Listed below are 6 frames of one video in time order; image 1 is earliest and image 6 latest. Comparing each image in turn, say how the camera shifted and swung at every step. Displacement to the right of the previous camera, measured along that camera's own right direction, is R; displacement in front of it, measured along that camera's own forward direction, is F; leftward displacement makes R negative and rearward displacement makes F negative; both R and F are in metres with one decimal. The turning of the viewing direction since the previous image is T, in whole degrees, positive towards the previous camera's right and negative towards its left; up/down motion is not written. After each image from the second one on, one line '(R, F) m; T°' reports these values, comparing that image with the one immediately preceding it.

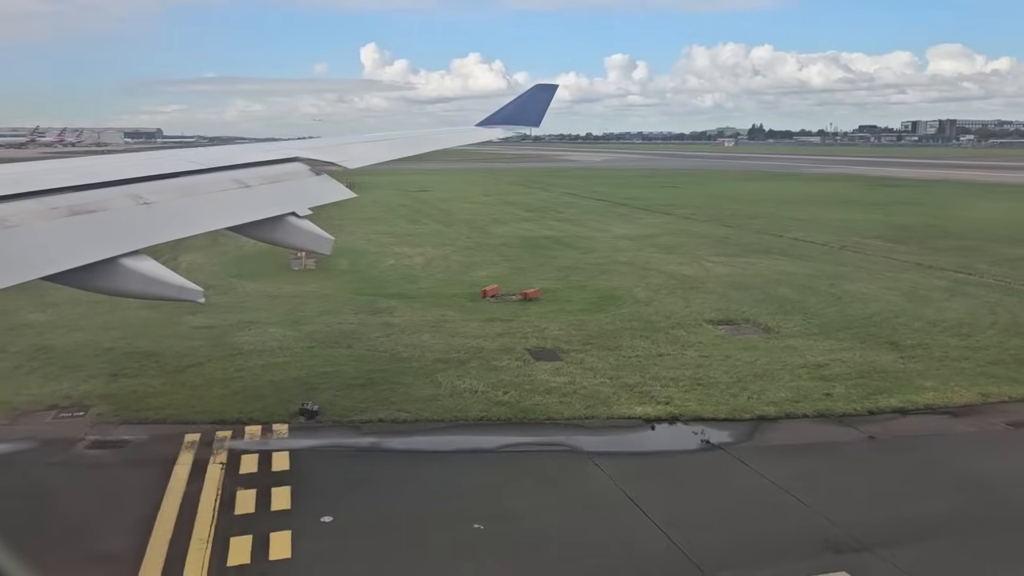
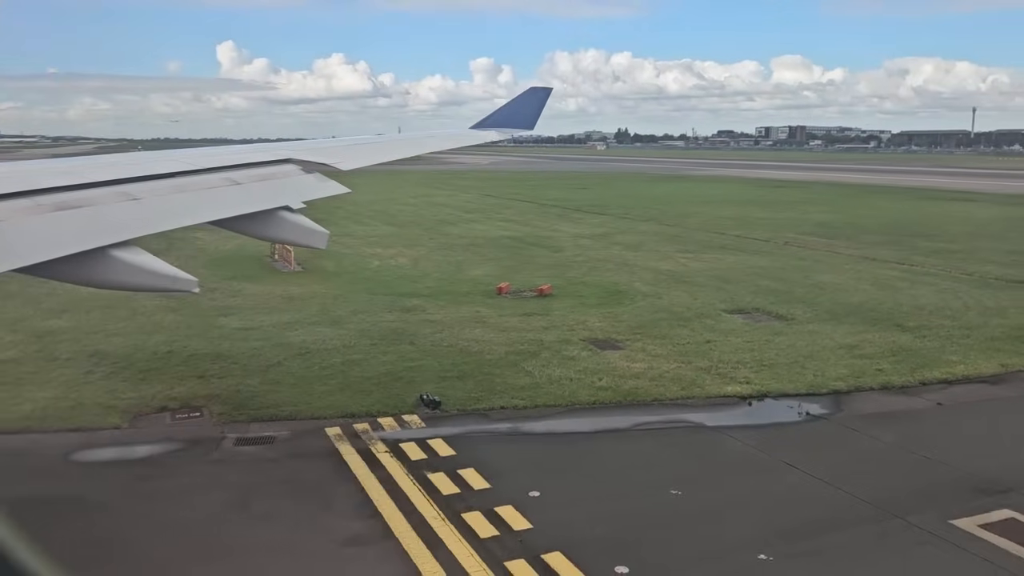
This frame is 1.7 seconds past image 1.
(-3.5, -0.5) m; +9°
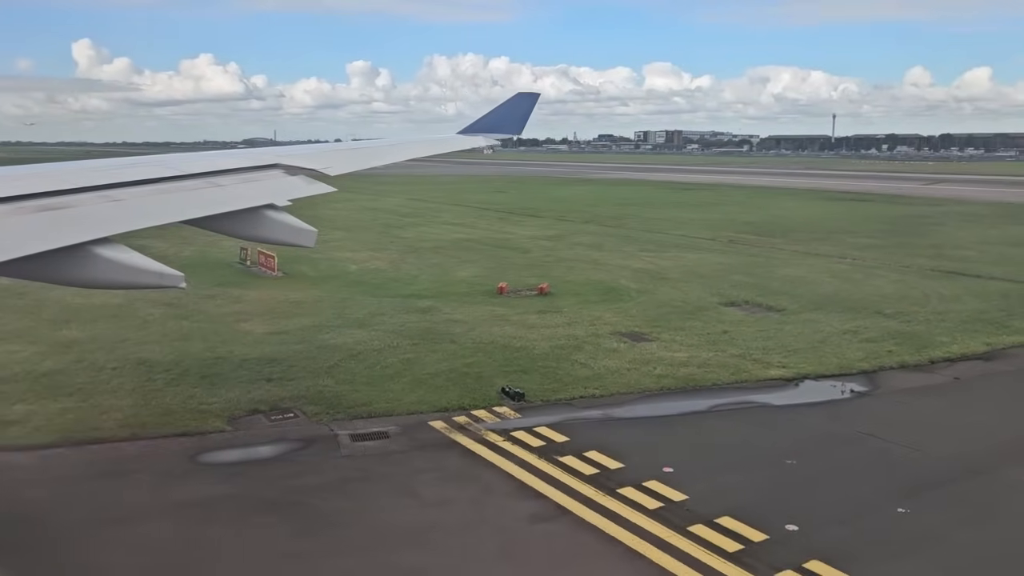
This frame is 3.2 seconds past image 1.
(-2.9, -0.5) m; +8°
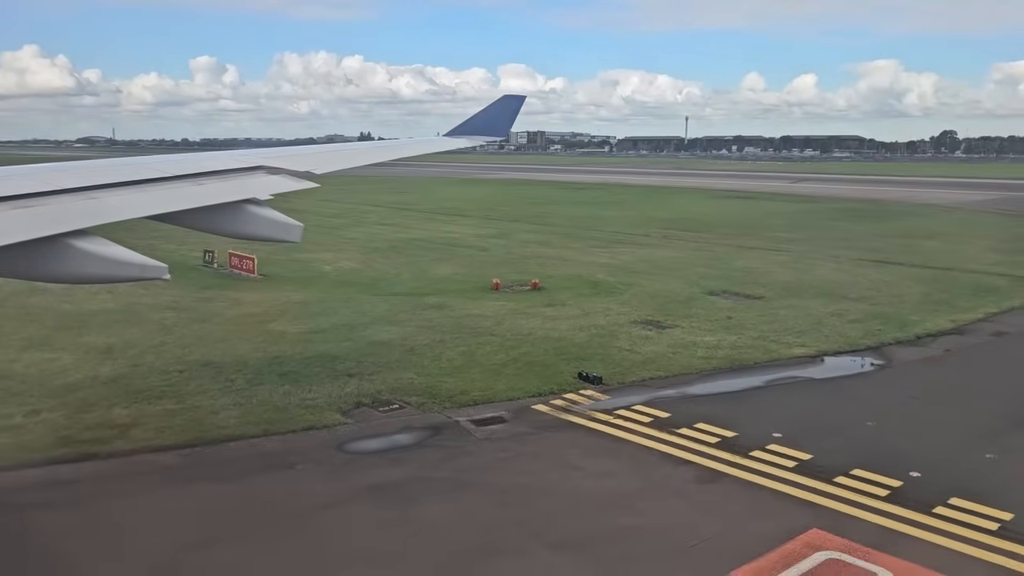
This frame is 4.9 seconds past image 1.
(-3.5, -0.6) m; +9°
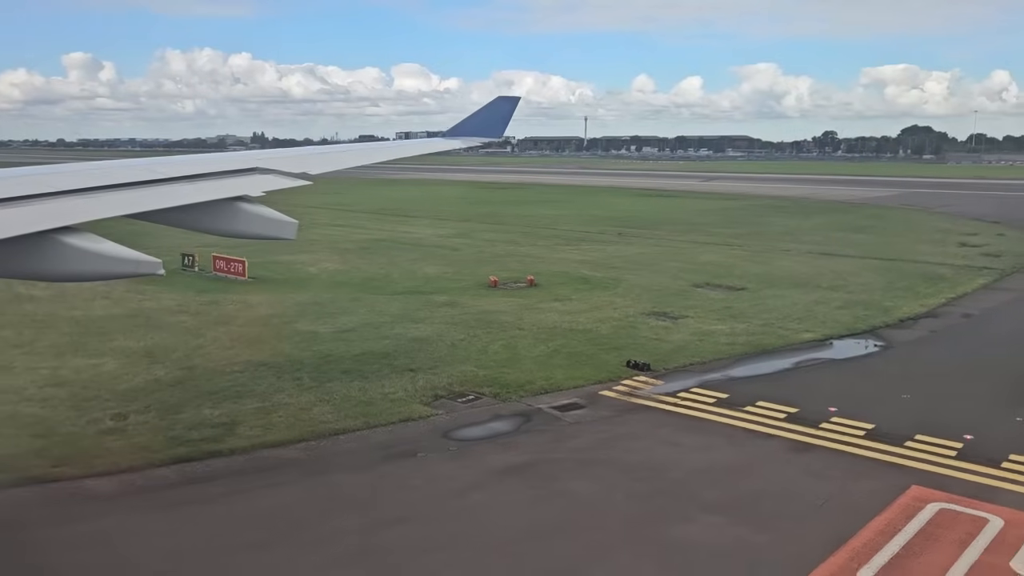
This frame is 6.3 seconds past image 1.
(-2.6, -0.6) m; +7°
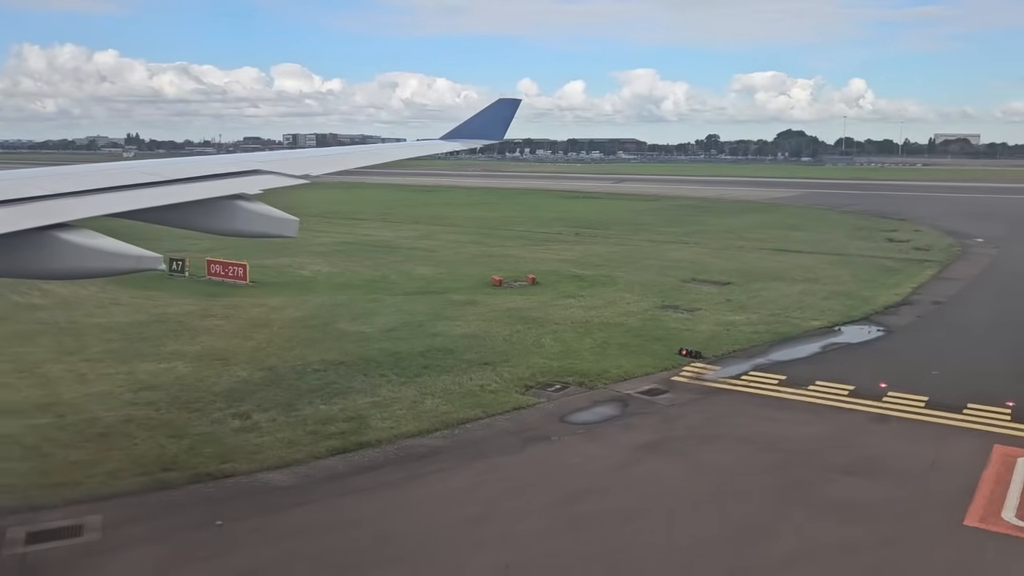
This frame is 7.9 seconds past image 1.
(-3.2, -0.6) m; +7°
